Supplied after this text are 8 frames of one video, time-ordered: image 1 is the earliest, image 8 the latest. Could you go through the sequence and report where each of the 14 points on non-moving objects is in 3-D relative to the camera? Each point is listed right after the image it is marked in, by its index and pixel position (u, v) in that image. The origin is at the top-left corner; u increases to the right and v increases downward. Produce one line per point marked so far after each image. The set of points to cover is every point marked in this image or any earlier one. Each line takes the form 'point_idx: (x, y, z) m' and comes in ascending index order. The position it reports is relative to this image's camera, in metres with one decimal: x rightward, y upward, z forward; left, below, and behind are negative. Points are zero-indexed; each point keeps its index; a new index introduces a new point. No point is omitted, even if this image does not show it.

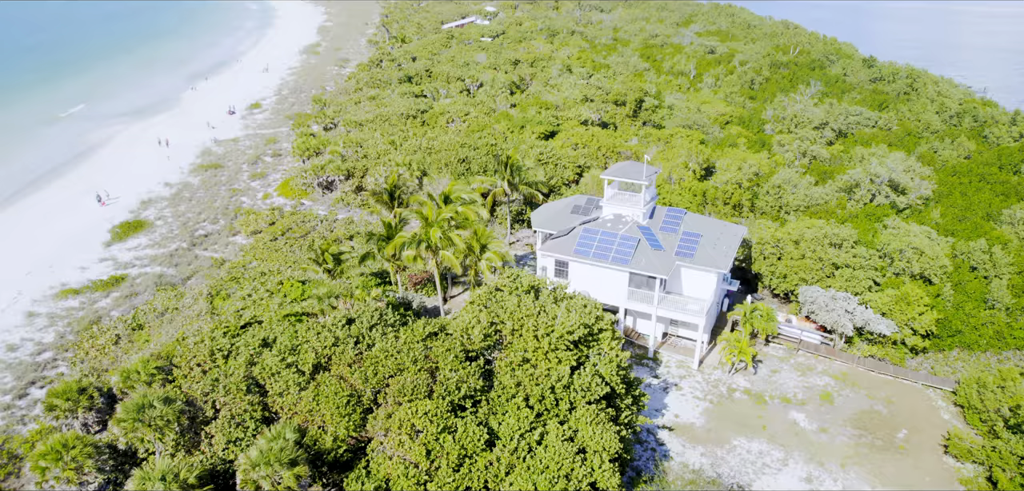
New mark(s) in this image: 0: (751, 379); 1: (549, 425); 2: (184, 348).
0: (+7.2, -4.0, +19.8) m
1: (+0.8, -3.8, +13.9) m
2: (-8.6, -2.7, +17.1) m
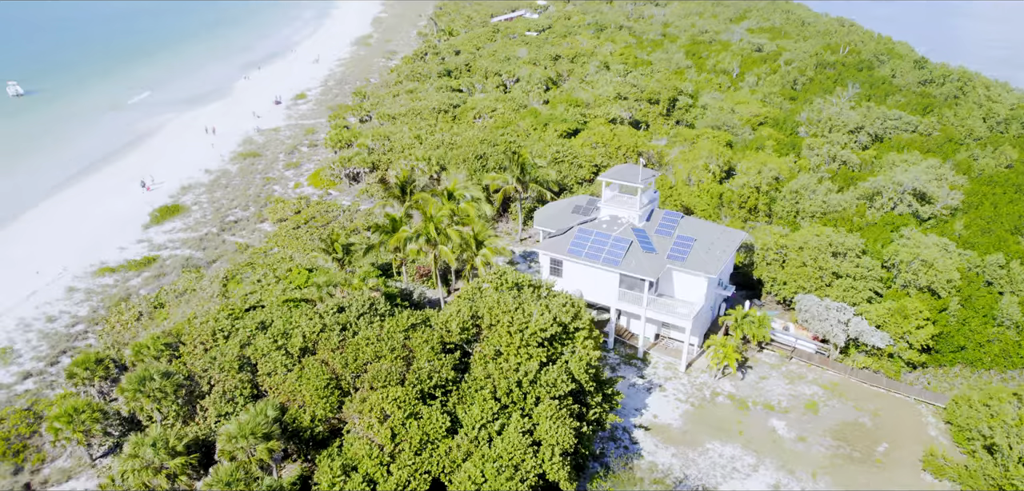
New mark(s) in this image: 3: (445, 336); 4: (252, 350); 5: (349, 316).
0: (+6.8, -4.2, +19.9) m
1: (0.0, -3.8, +14.6) m
2: (-9.1, -2.3, +18.5) m
3: (-1.7, -2.2, +16.7) m
4: (-6.6, -2.7, +16.6) m
5: (-4.4, -1.9, +17.5) m
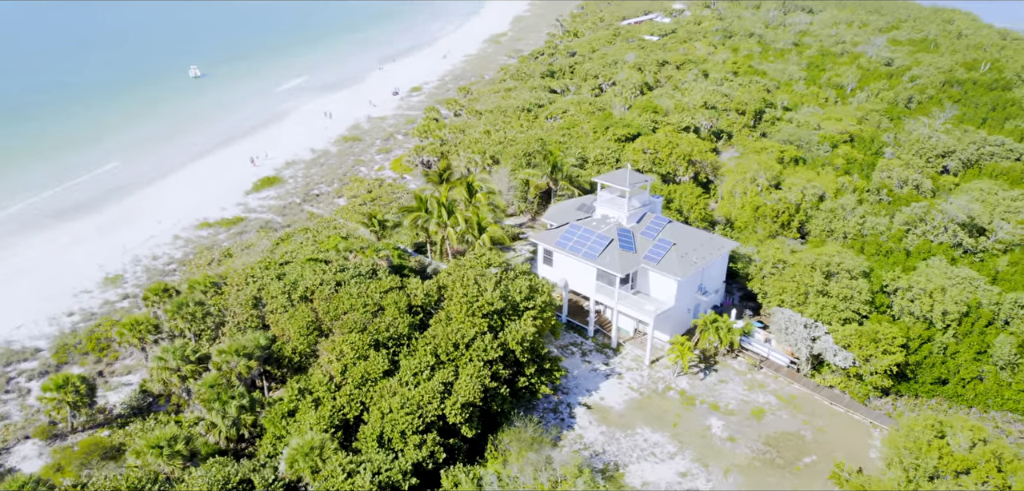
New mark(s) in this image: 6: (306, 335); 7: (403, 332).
0: (+5.8, -4.4, +21.1) m
1: (-1.9, -3.3, +17.3) m
2: (-9.7, -0.9, +23.0) m
3: (-3.0, -1.6, +19.7) m
4: (-7.8, -1.5, +20.7) m
5: (-5.3, -1.0, +21.1) m
6: (-5.9, -2.5, +18.8) m
7: (-3.1, -2.4, +18.5) m
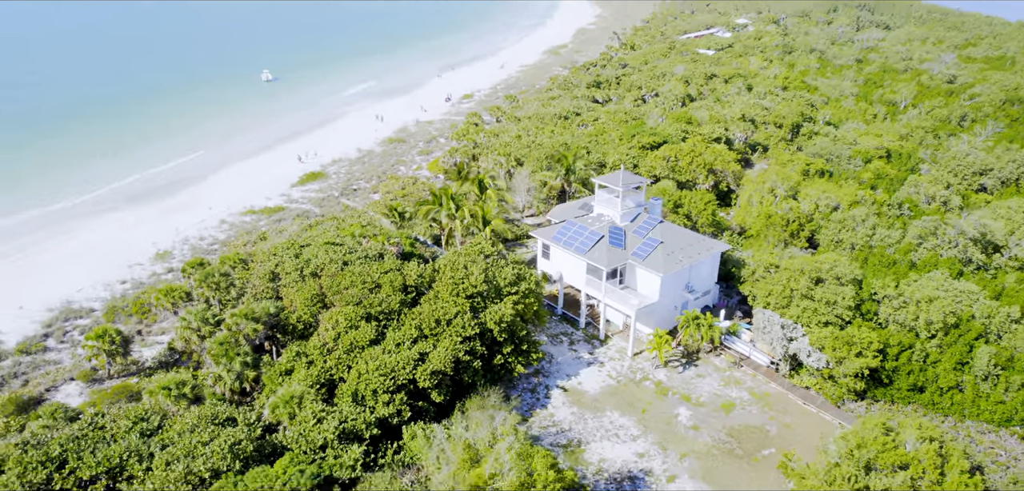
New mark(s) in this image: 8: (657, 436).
0: (+5.3, -4.3, +22.0) m
1: (-2.7, -2.8, +19.0) m
2: (-9.8, -0.2, +25.6) m
3: (-3.4, -1.1, +21.6) m
4: (-8.1, -0.9, +23.1) m
5: (-5.6, -0.4, +23.2) m
6: (-6.5, -1.9, +20.9) m
7: (-3.7, -1.9, +20.4) m
8: (+4.3, -5.6, +19.3) m
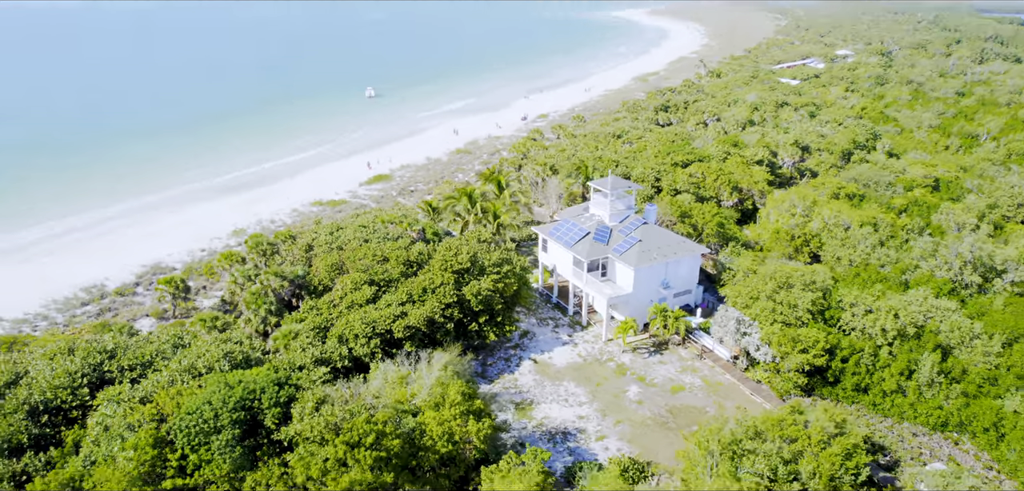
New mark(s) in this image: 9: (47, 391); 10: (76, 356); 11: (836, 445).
0: (+4.6, -4.2, +24.3) m
1: (-3.7, -2.0, +22.8) m
2: (-9.4, +0.7, +30.5) m
3: (-3.9, -0.4, +25.4) m
4: (-8.2, +0.1, +27.7) m
5: (-5.7, +0.3, +27.4) m
6: (-7.1, -1.0, +25.3) m
7: (-4.4, -1.1, +24.3) m
8: (+3.0, -5.3, +21.8) m
9: (-11.9, -3.7, +16.9) m
10: (-12.2, -3.1, +18.3) m
11: (+8.3, -5.1, +16.6) m
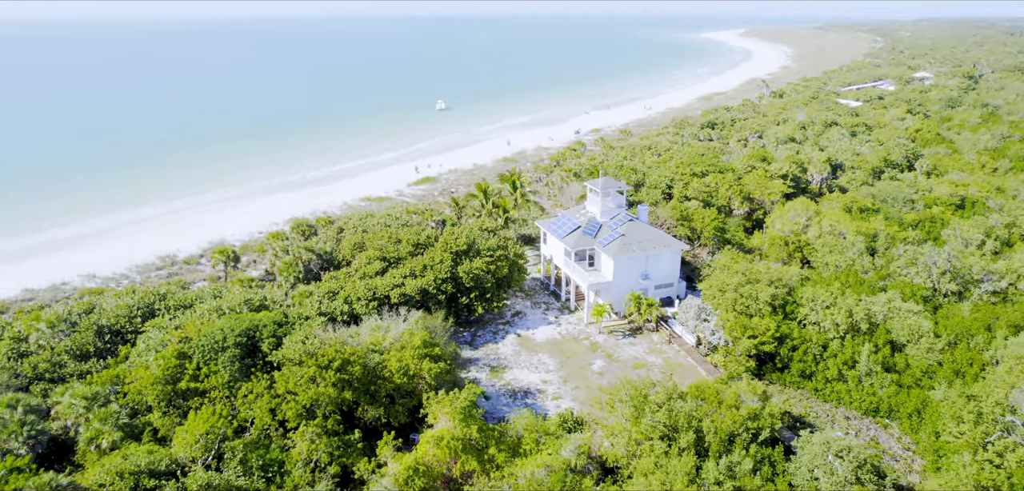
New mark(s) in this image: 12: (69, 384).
0: (+4.0, -3.9, +27.0) m
1: (-4.3, -1.2, +26.6) m
2: (-8.8, +1.5, +35.0) m
3: (-4.0, +0.3, +29.3) m
4: (-8.0, +0.9, +32.1) m
5: (-5.6, +1.0, +31.5) m
6: (-7.2, -0.1, +29.5) m
7: (-4.7, -0.4, +28.2) m
8: (+2.1, -4.8, +24.6) m
9: (-13.3, -2.4, +21.8) m
10: (-13.3, -1.8, +23.3) m
11: (+6.7, -4.7, +18.9) m
12: (-12.5, -3.9, +18.5) m
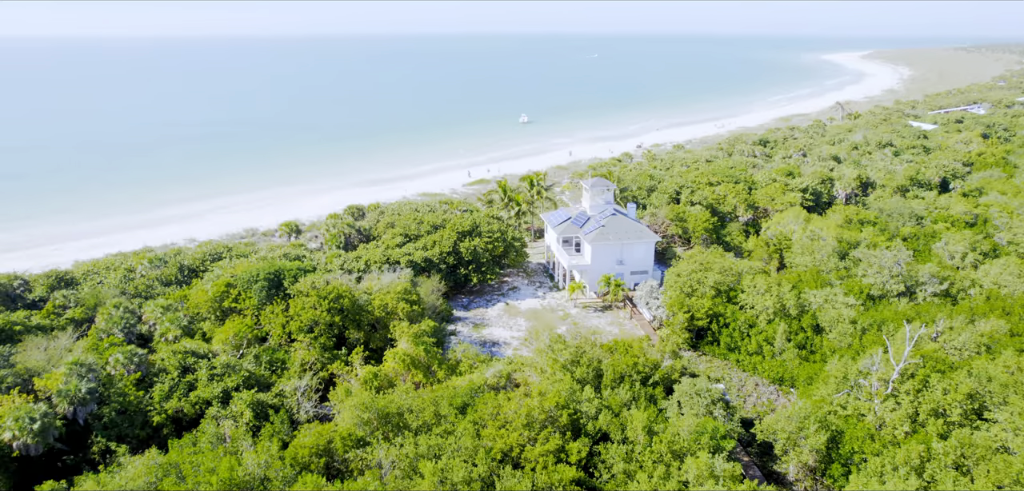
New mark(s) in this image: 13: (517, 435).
0: (+3.4, -3.3, +31.8) m
1: (-4.7, -0.2, +32.9) m
2: (-7.6, +2.6, +42.0) m
3: (-3.9, +1.3, +35.5) m
4: (-7.4, +2.0, +39.0) m
5: (-5.0, +2.0, +38.0) m
6: (-7.0, +1.0, +36.3) m
7: (-4.8, +0.7, +34.6) m
8: (+1.0, -4.0, +29.8) m
9: (-14.4, -0.7, +29.6) m
10: (-14.2, -0.1, +31.1) m
11: (+4.6, -4.0, +23.4) m
12: (-14.3, -2.1, +26.2) m
13: (+0.1, -5.4, +18.5) m
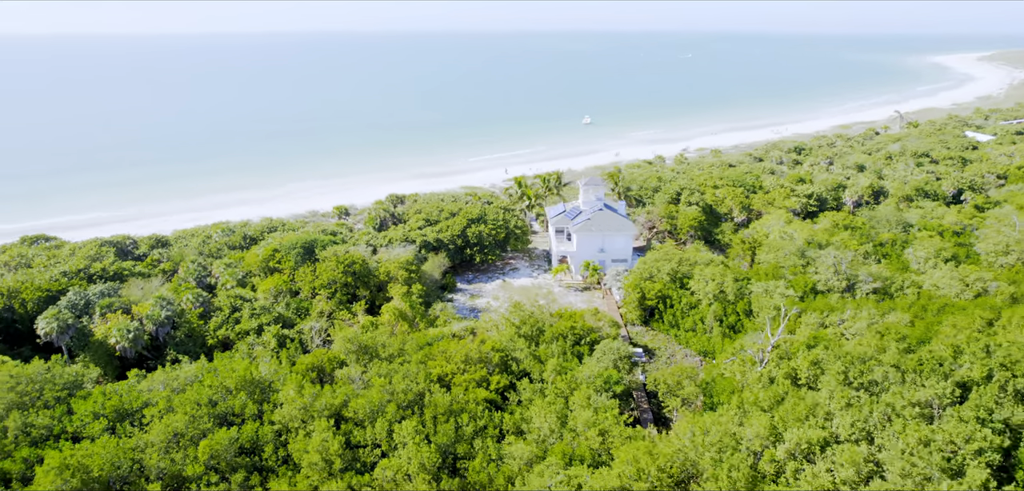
0: (+3.0, -2.6, +37.5) m
1: (-4.7, +0.9, +39.7) m
2: (-6.2, +3.7, +49.1) m
3: (-3.5, +2.3, +42.2) m
4: (-6.4, +3.2, +46.1) m
5: (-4.2, +3.1, +44.8) m
6: (-6.5, +2.1, +43.4) m
7: (-4.5, +1.7, +41.4) m
8: (+0.4, -3.3, +35.9) m
9: (-14.8, +0.8, +37.9) m
10: (-14.4, +1.3, +39.3) m
11: (+2.9, -3.4, +29.0) m
12: (-15.2, -0.7, +34.5) m
13: (-2.2, -4.6, +24.8) m
